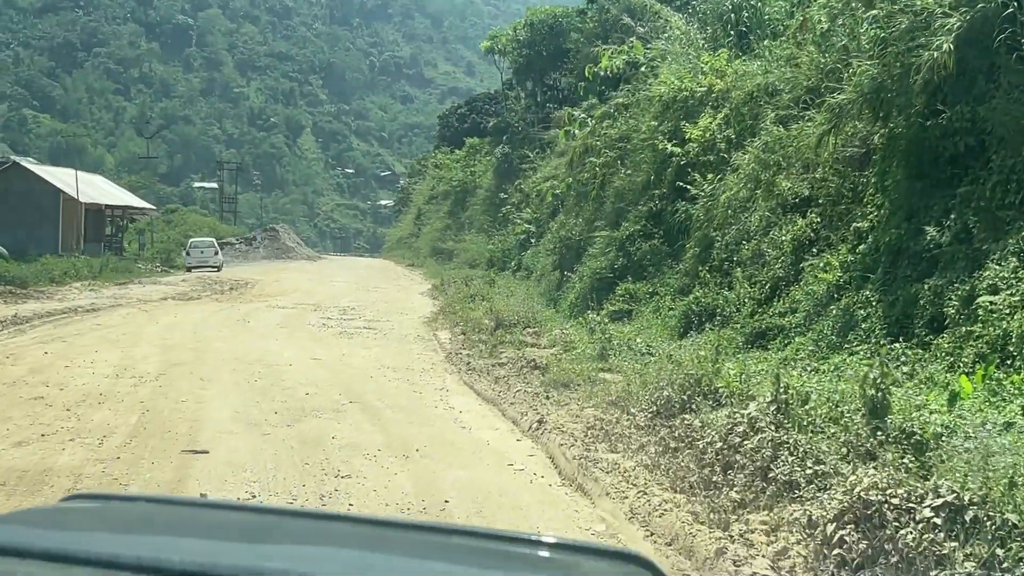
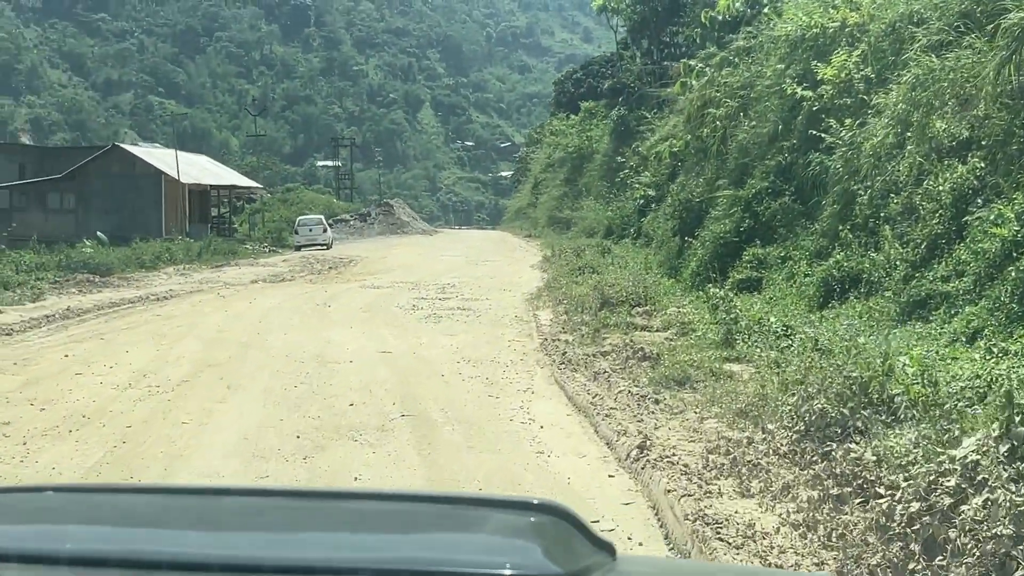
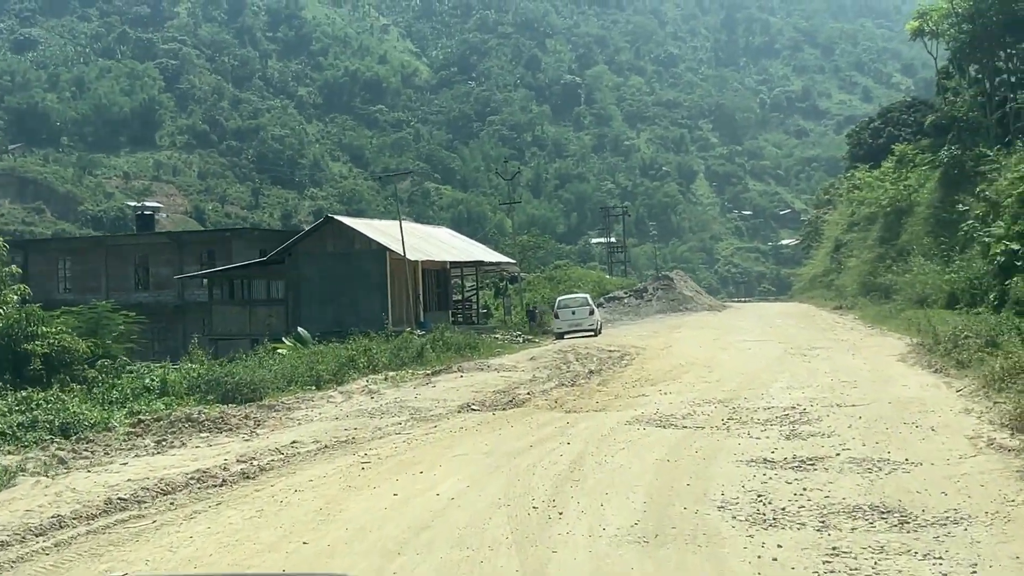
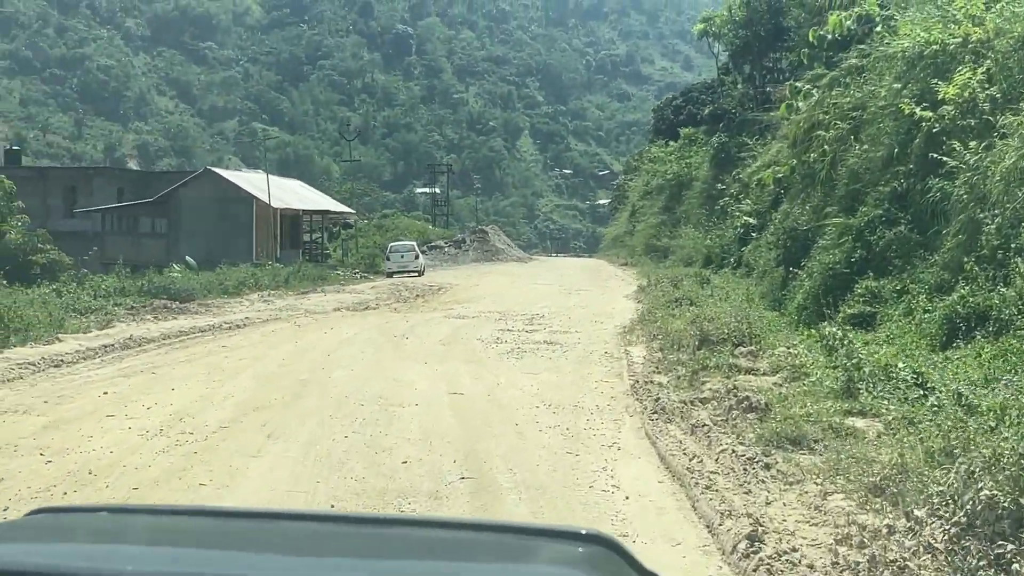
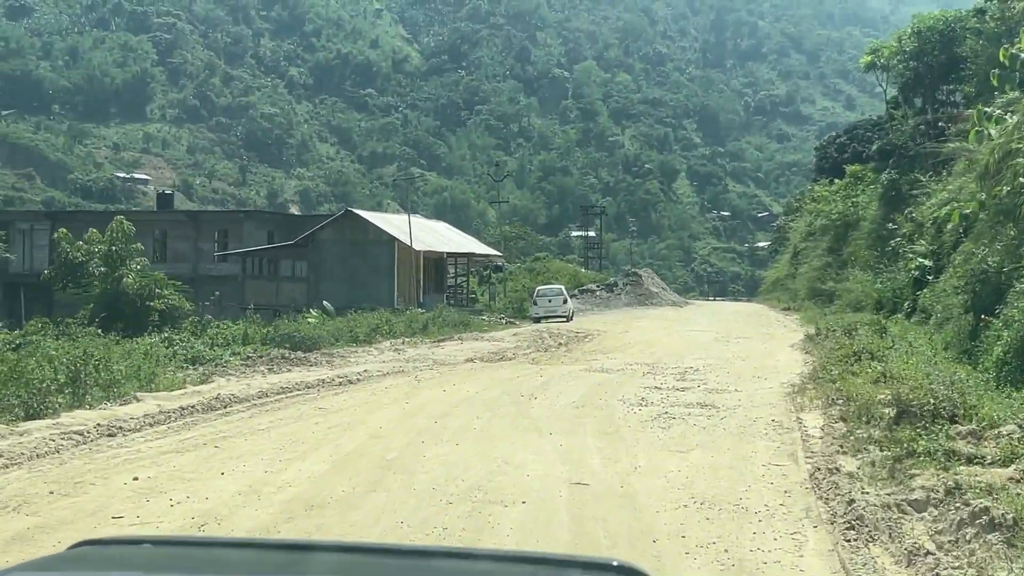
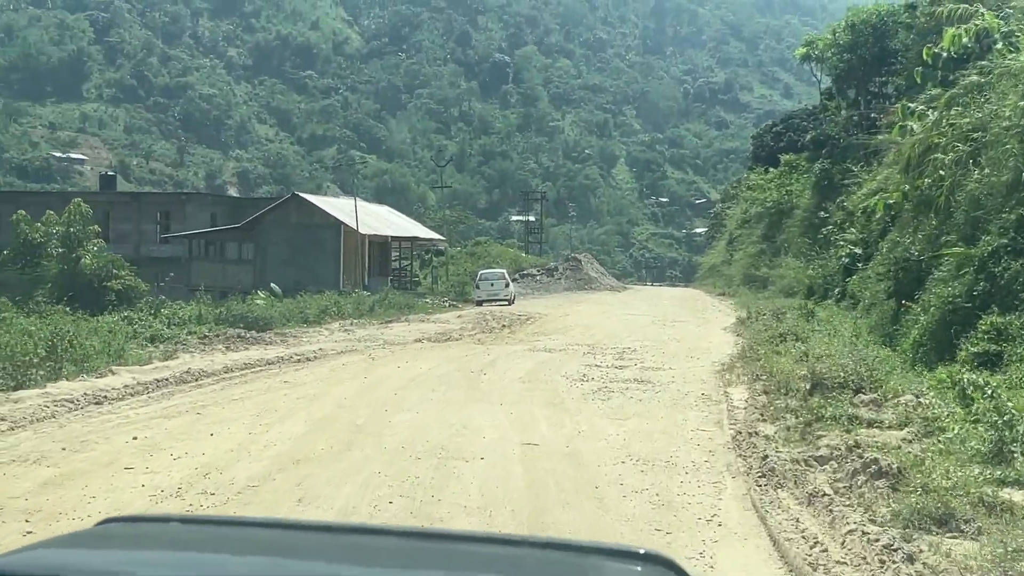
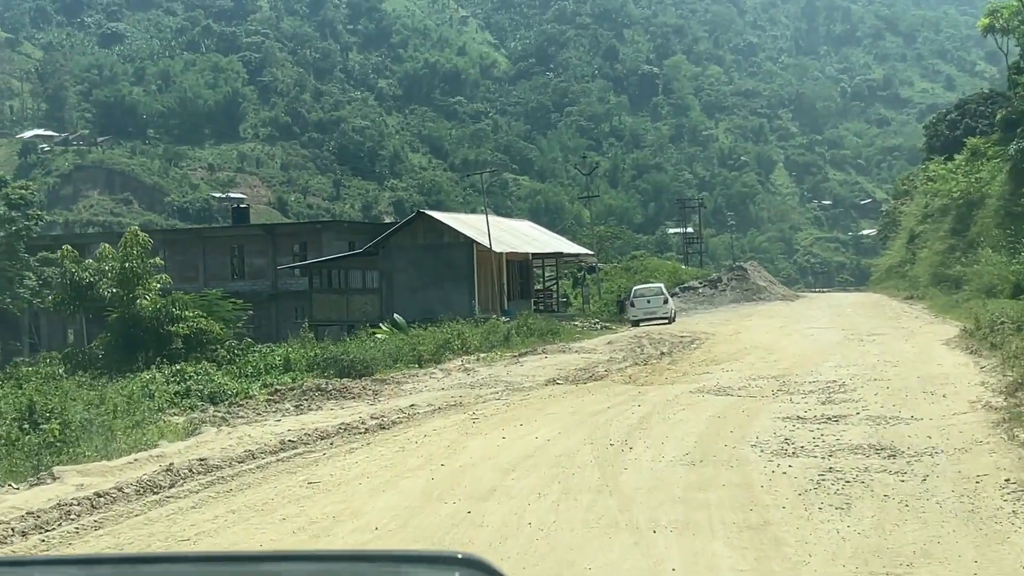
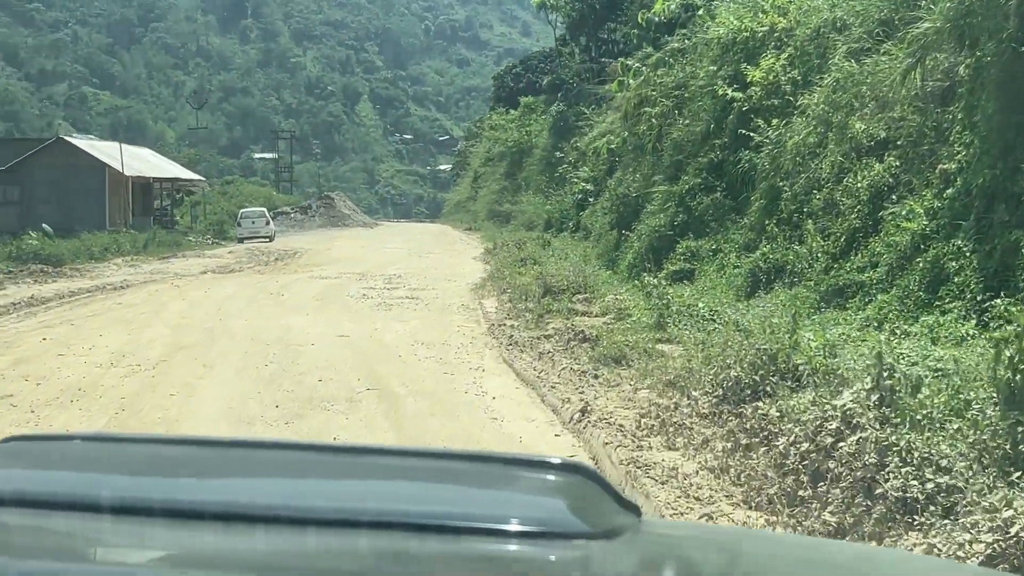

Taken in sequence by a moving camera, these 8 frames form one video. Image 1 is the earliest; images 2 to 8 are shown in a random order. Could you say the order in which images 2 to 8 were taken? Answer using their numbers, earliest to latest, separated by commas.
8, 2, 4, 6, 5, 7, 3
